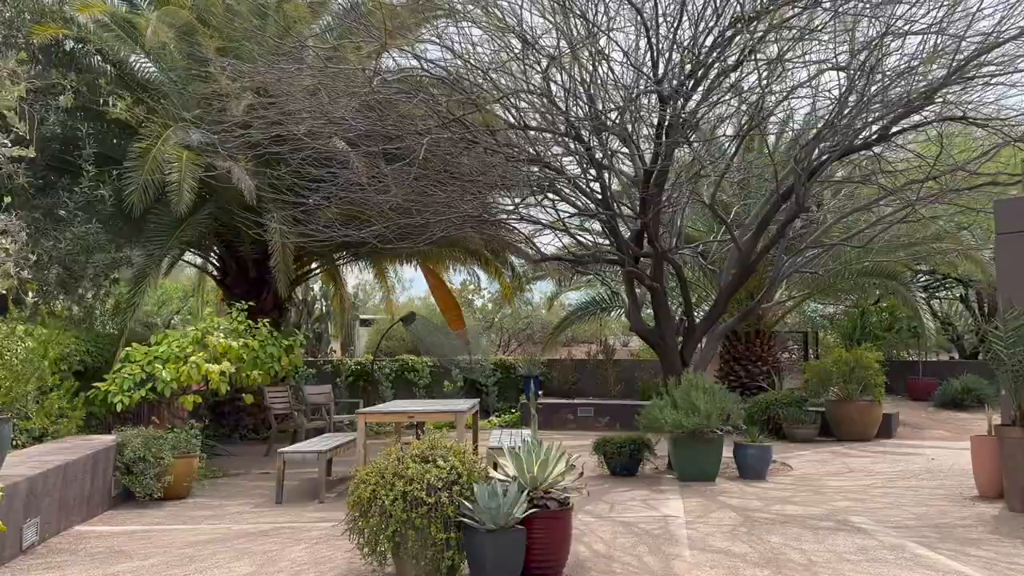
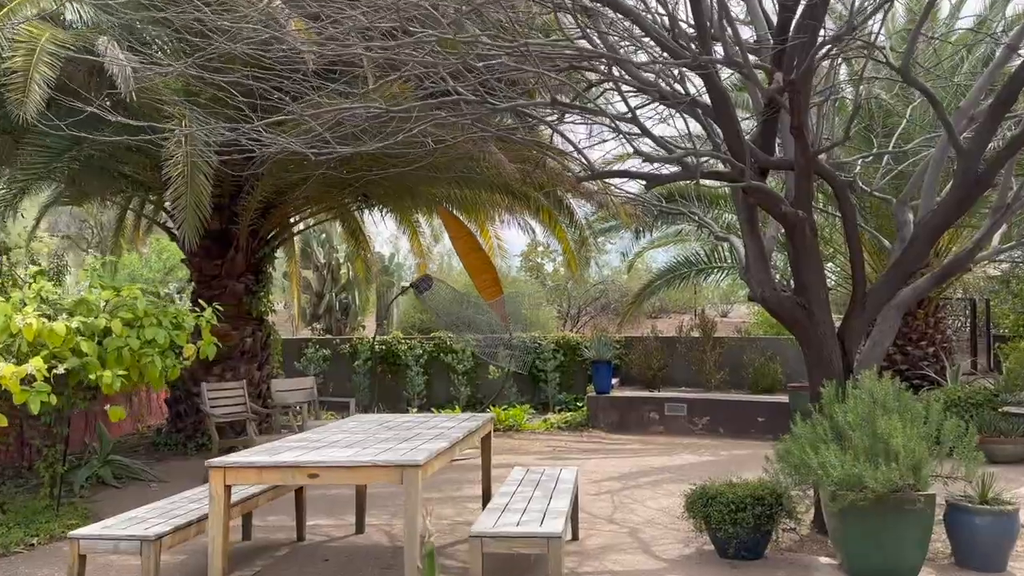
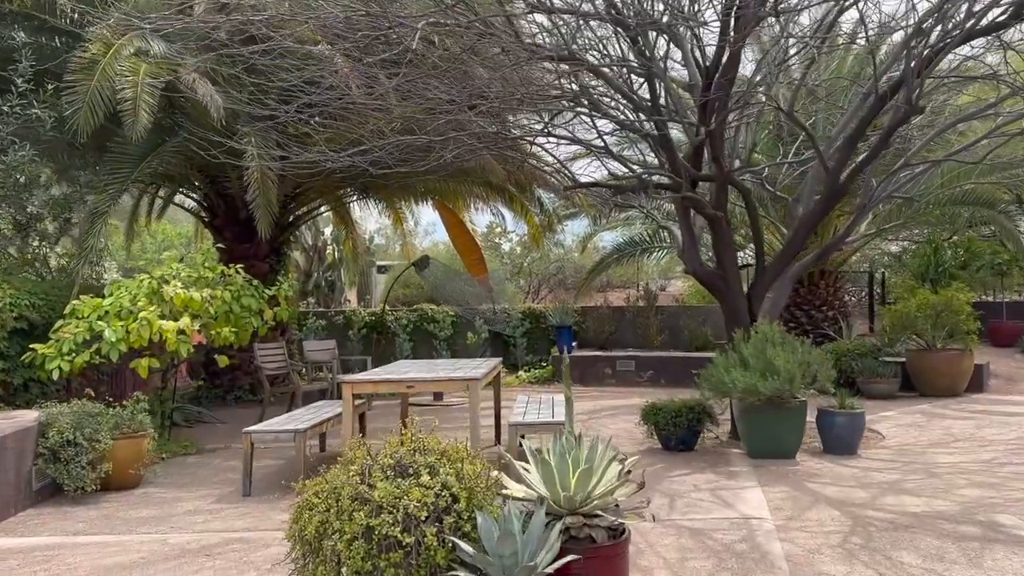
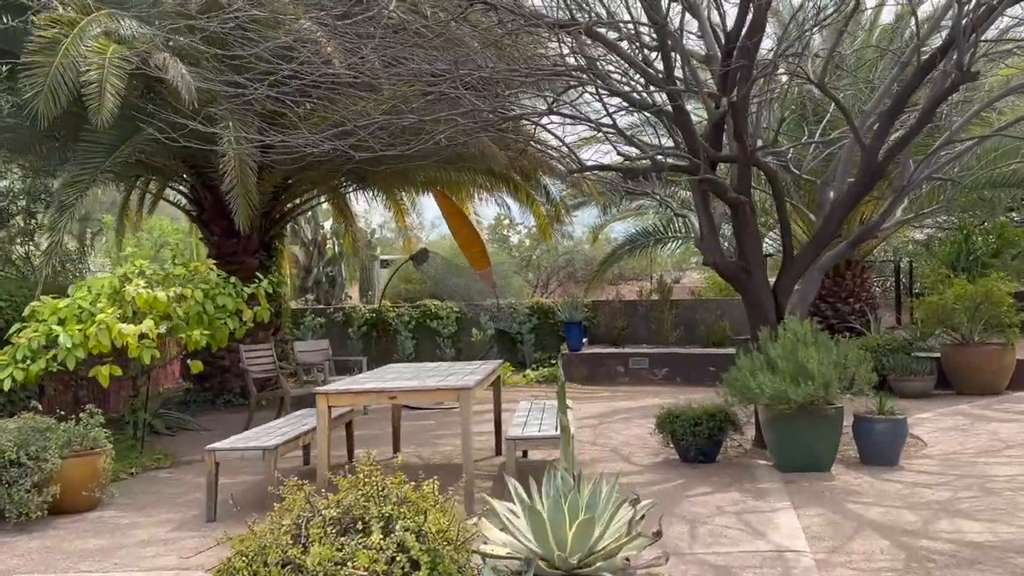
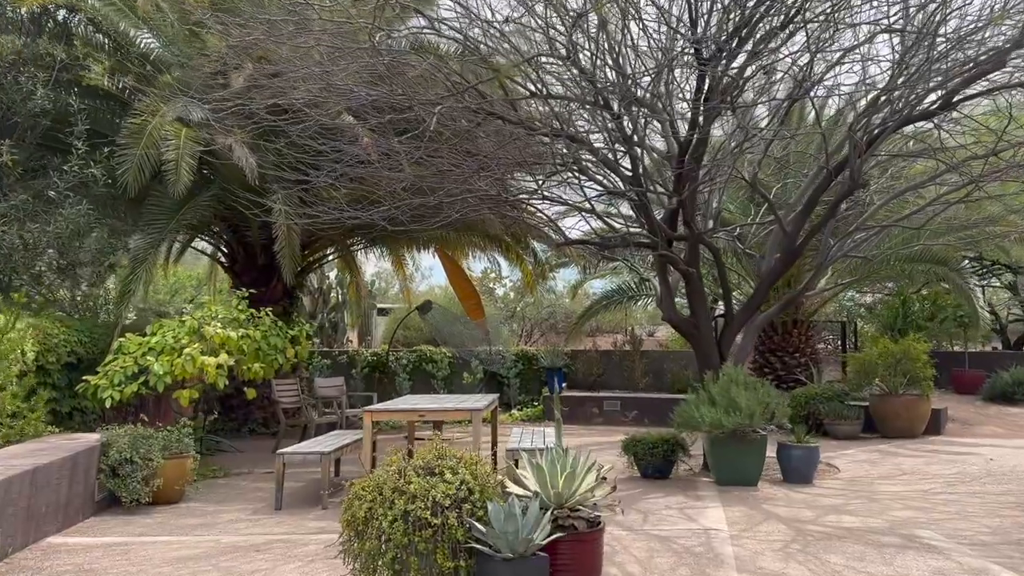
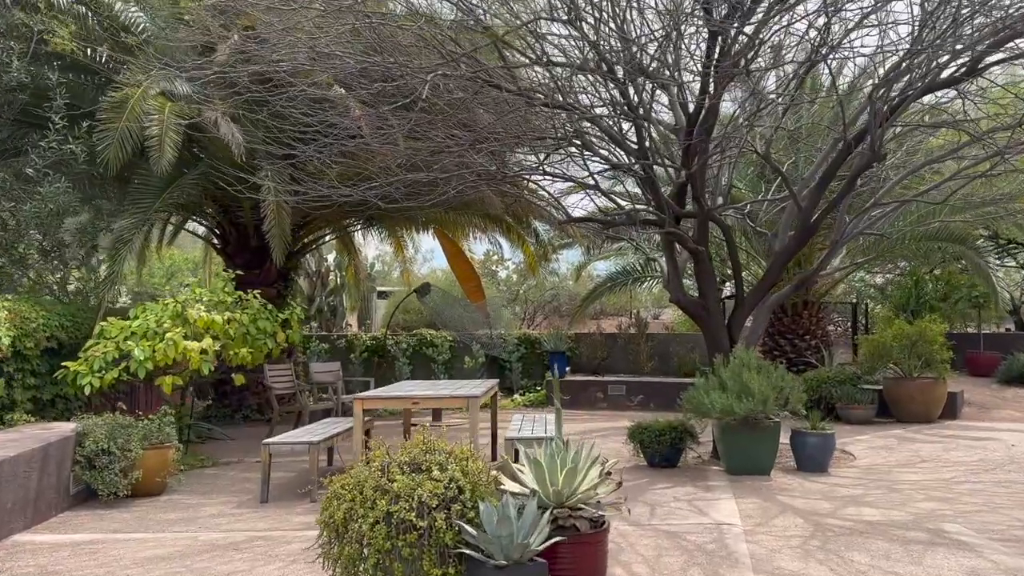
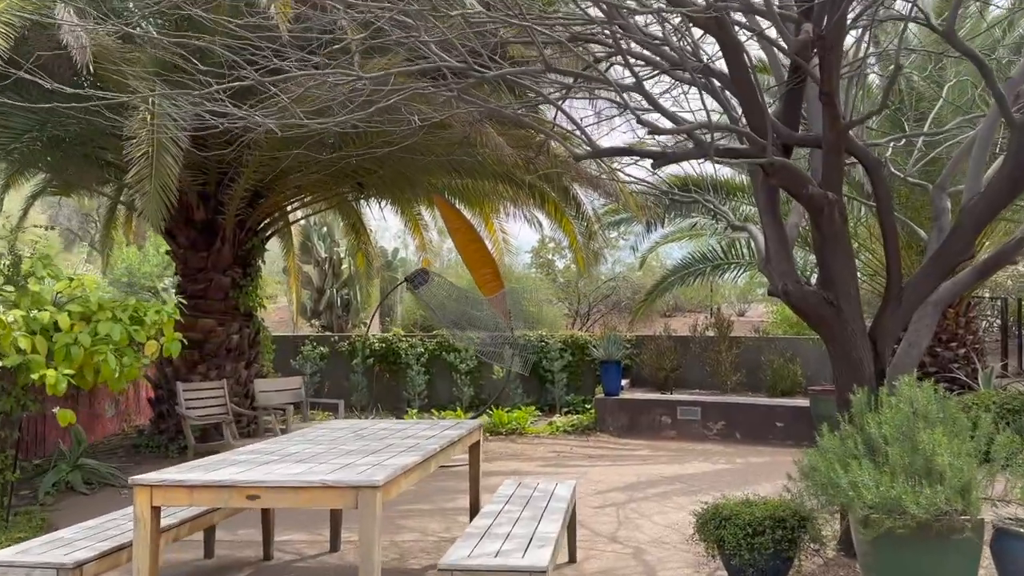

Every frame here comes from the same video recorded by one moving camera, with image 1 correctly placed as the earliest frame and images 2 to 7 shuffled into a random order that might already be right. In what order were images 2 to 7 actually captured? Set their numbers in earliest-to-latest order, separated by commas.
5, 6, 3, 4, 2, 7
